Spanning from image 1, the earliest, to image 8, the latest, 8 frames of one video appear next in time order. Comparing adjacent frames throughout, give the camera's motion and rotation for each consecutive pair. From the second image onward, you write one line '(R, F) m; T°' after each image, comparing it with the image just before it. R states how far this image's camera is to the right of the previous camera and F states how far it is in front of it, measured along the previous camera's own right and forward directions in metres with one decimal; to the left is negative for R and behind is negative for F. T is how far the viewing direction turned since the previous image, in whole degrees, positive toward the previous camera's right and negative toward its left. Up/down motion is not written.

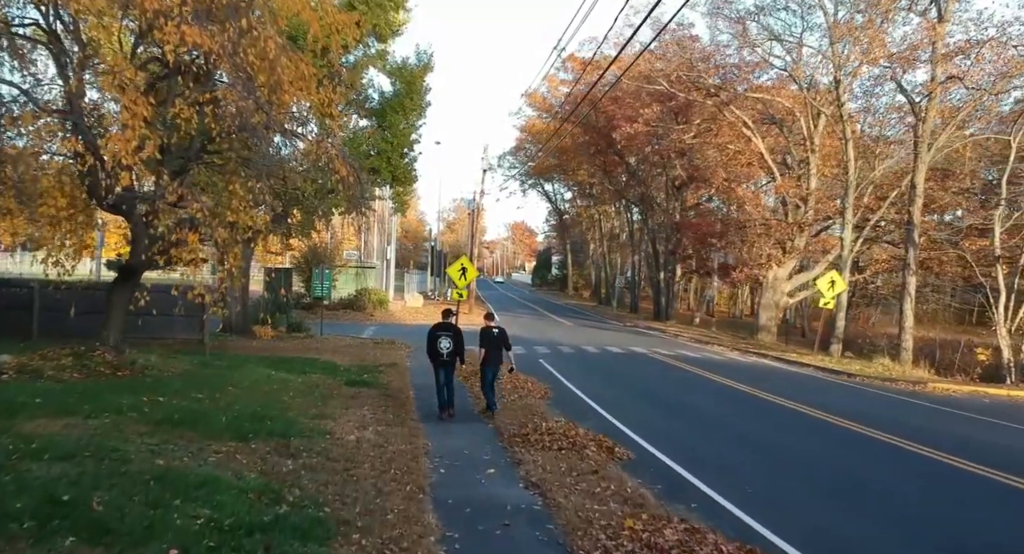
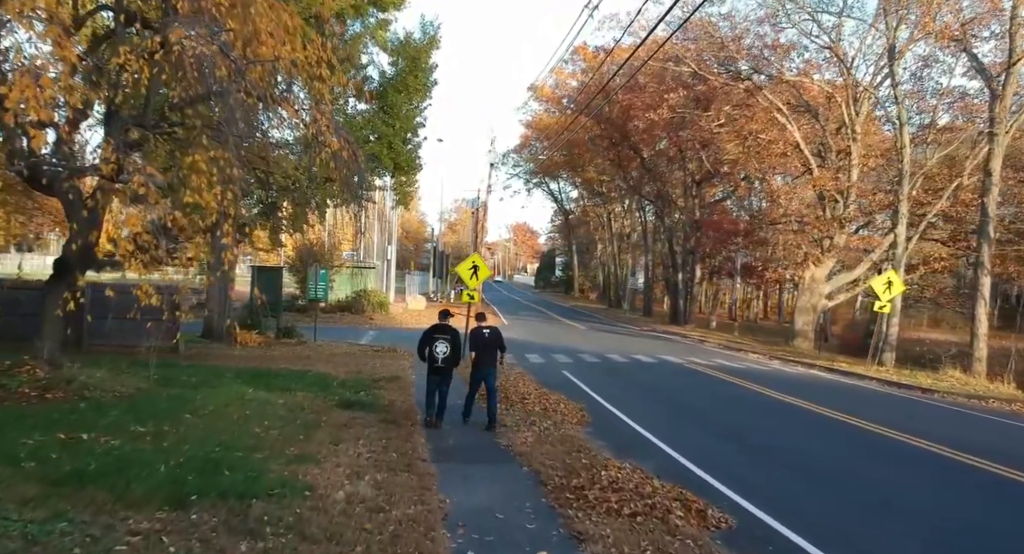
(-0.4, +2.5) m; 0°
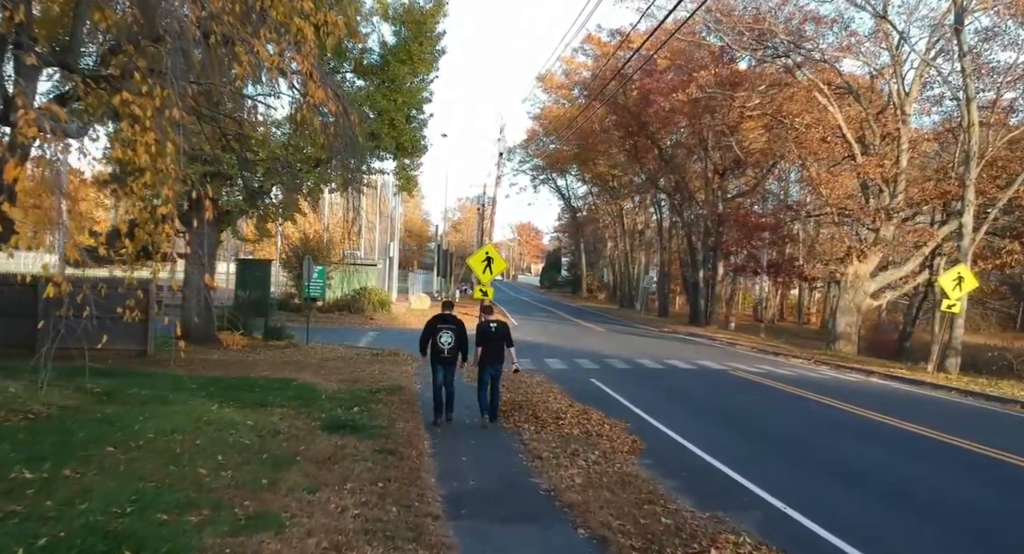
(-0.4, +2.4) m; 0°
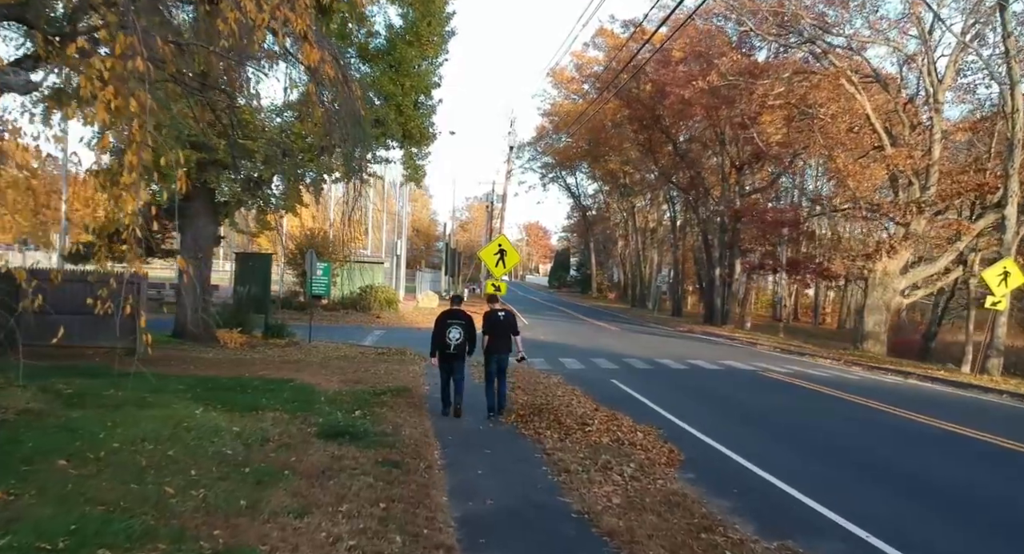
(-0.1, +1.0) m; -1°
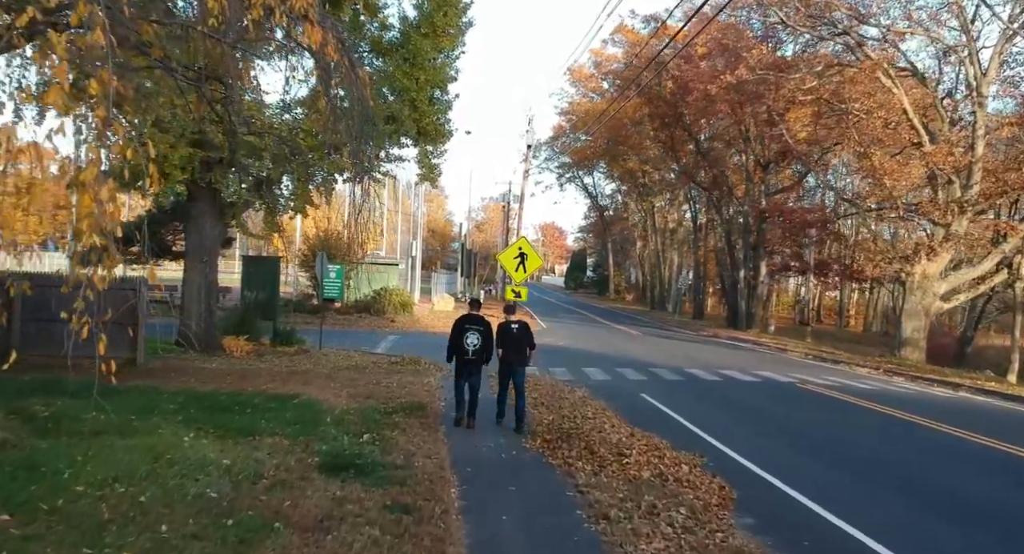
(-0.1, +0.9) m; -1°
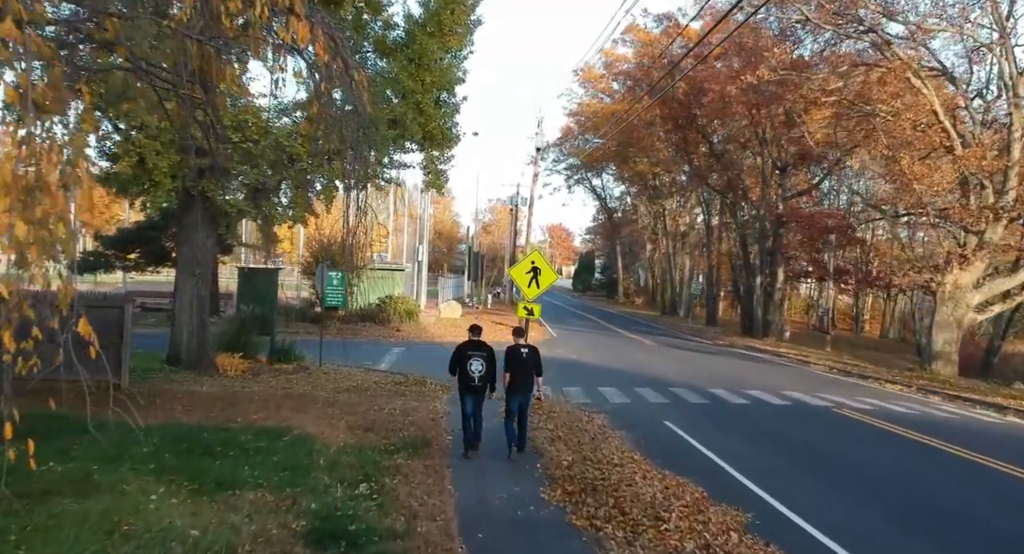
(-0.1, +1.0) m; -1°
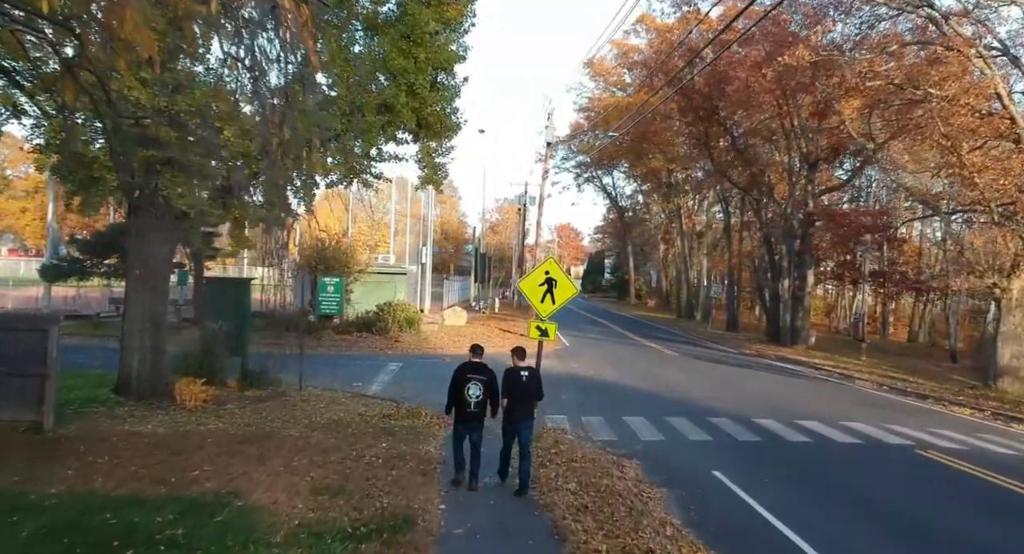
(0.0, +2.3) m; -1°
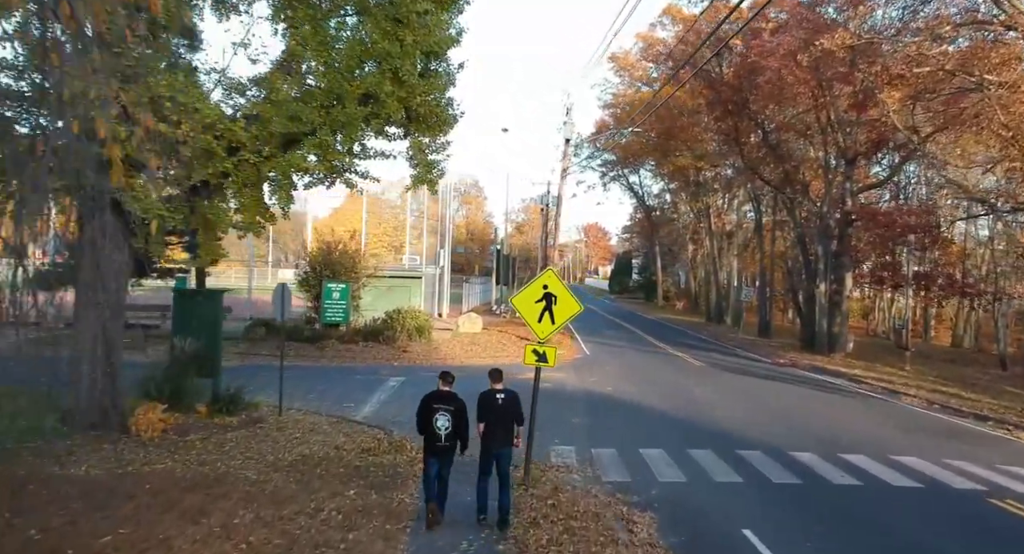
(+0.5, +1.6) m; -2°
